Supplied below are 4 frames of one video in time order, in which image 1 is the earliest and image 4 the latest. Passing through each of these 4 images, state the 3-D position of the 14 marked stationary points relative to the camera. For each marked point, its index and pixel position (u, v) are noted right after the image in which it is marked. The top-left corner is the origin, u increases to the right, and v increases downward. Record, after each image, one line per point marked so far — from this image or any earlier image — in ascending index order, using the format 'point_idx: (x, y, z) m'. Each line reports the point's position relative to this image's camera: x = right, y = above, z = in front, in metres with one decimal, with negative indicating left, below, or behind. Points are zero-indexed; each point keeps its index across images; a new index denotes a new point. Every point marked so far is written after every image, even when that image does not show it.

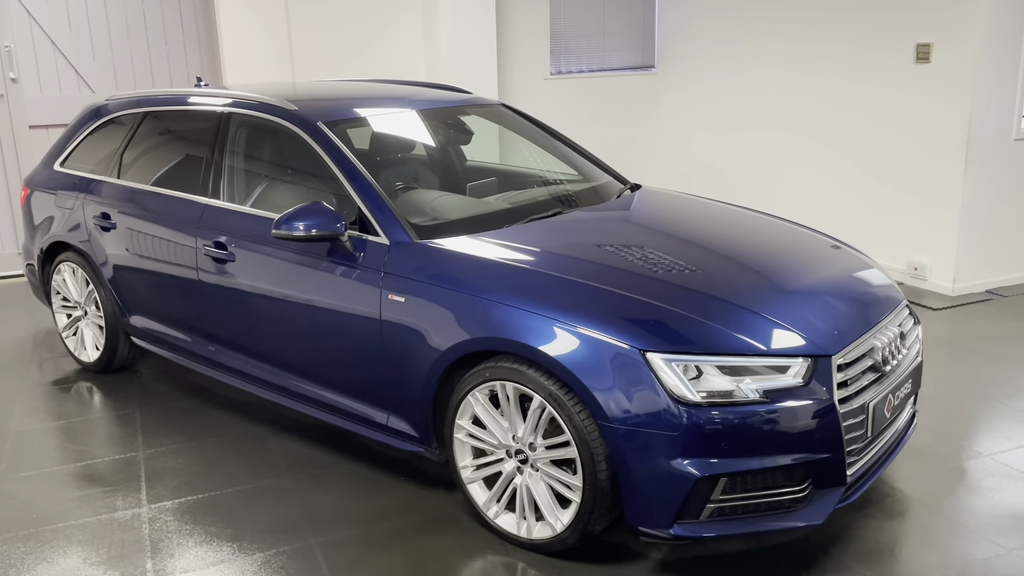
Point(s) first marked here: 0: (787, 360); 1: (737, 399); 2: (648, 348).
0: (+0.8, -0.2, +2.4) m
1: (+0.6, -0.3, +2.3) m
2: (+0.4, -0.2, +2.3) m
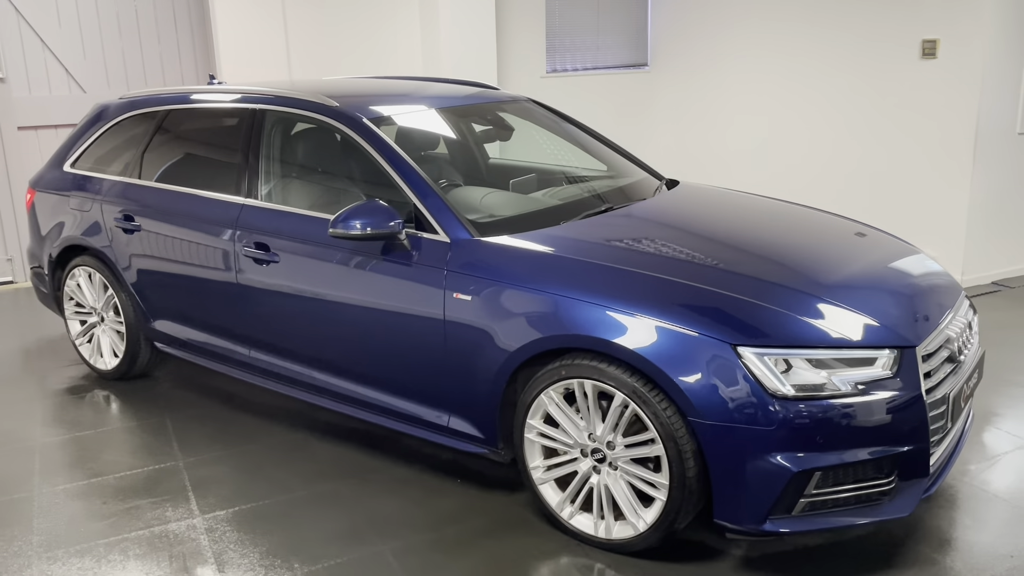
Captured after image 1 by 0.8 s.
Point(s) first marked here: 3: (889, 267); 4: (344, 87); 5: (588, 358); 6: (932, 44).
0: (+1.0, -0.2, +2.4) m
1: (+0.9, -0.3, +2.3) m
2: (+0.6, -0.1, +2.3) m
3: (+1.2, +0.1, +2.9) m
4: (-0.9, +1.0, +4.0) m
5: (+0.2, -0.2, +2.5) m
6: (+2.8, +1.6, +5.5) m
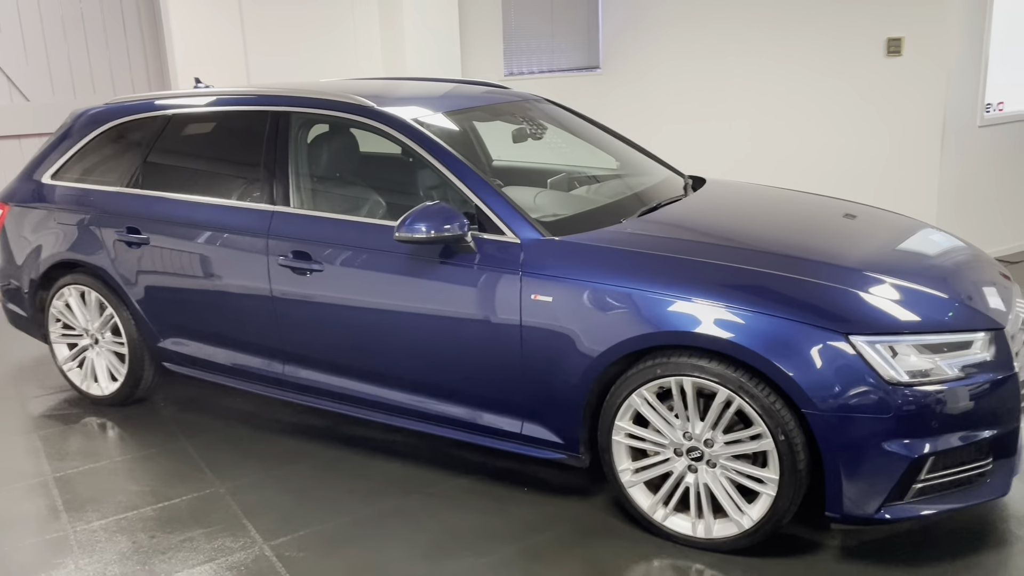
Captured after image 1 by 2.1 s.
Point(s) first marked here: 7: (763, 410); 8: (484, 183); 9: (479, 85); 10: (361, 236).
0: (+1.3, -0.1, +2.4) m
1: (+1.2, -0.3, +2.3) m
2: (+0.9, -0.1, +2.3) m
3: (+1.4, +0.1, +2.9) m
4: (-0.8, +0.9, +3.8) m
5: (+0.5, -0.2, +2.5) m
6: (+2.6, +1.7, +5.8) m
7: (+0.7, -0.3, +2.4) m
8: (-0.1, +0.4, +2.9) m
9: (-0.2, +1.0, +4.2) m
10: (-0.5, +0.2, +3.1) m
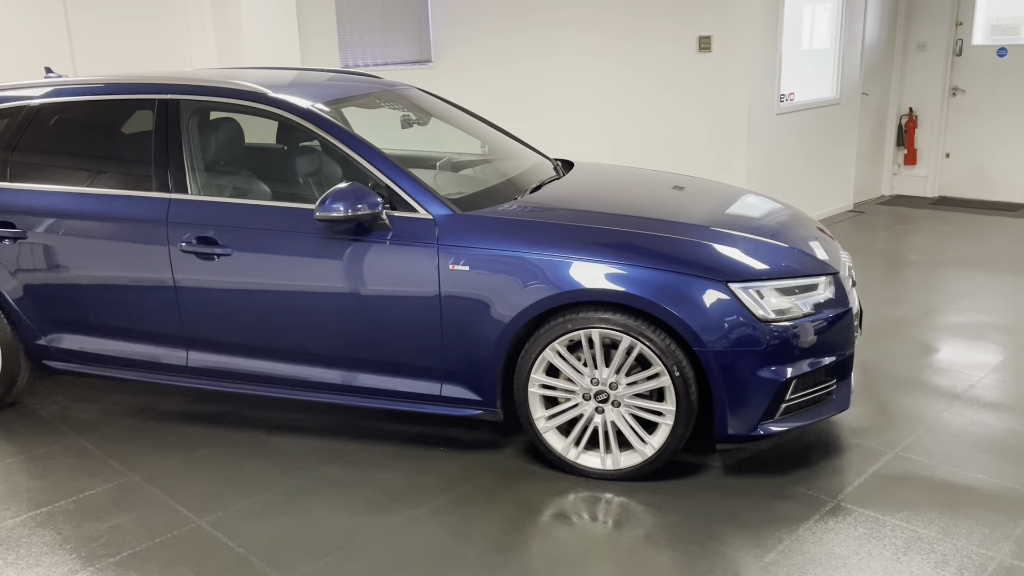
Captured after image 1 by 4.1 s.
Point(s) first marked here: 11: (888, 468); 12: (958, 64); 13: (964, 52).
0: (+1.1, 0.0, +2.9) m
1: (+0.9, -0.1, +2.8) m
2: (+0.7, 0.0, +2.8) m
3: (+1.0, +0.3, +3.5) m
4: (-1.4, +1.0, +3.8) m
5: (+0.3, -0.1, +2.8) m
6: (+1.5, +1.9, +6.5) m
7: (+0.5, -0.2, +2.8) m
8: (-0.5, +0.5, +3.1) m
9: (-0.9, +1.1, +4.3) m
10: (-0.9, +0.3, +3.1) m
11: (+1.3, -0.6, +3.0) m
12: (+4.3, +2.2, +8.2) m
13: (+4.4, +2.3, +8.1) m
